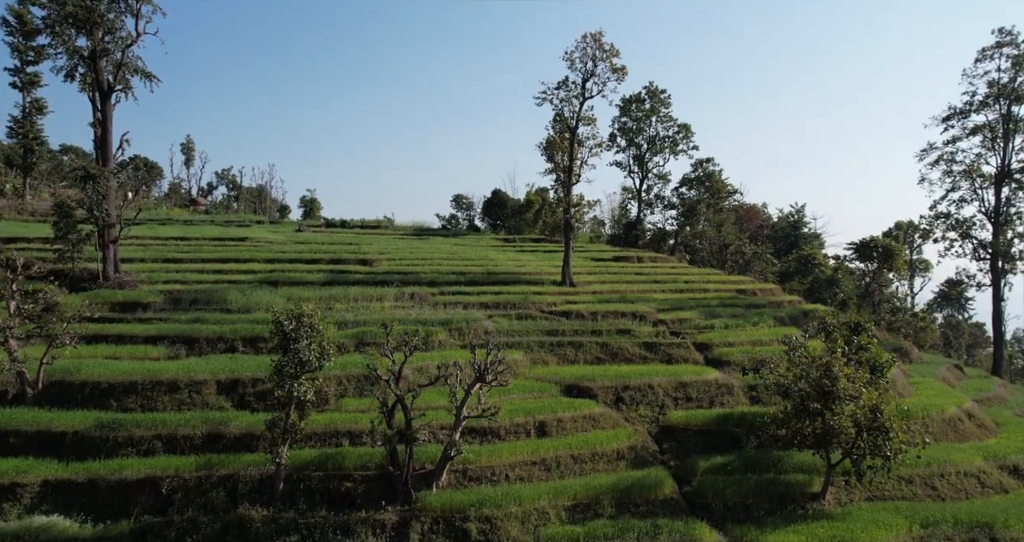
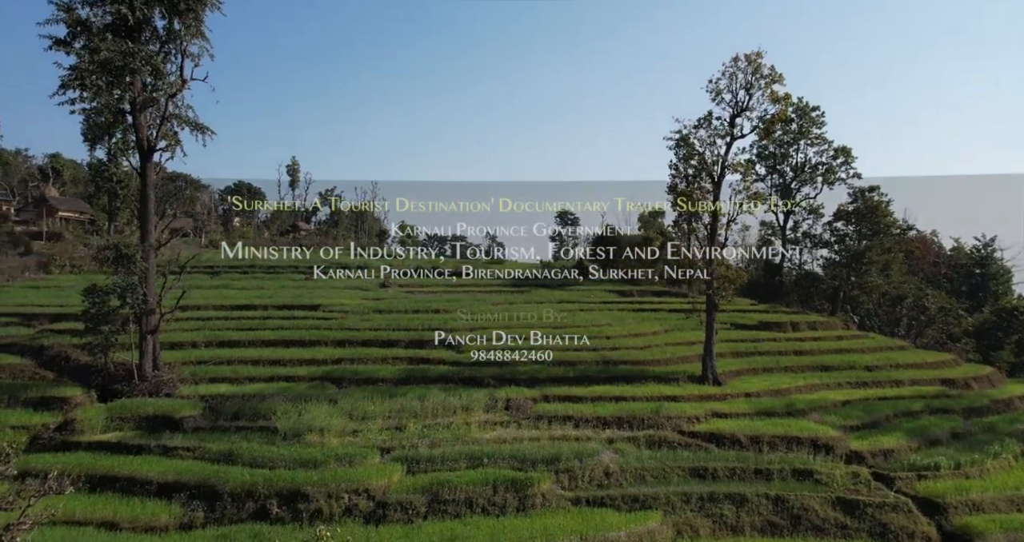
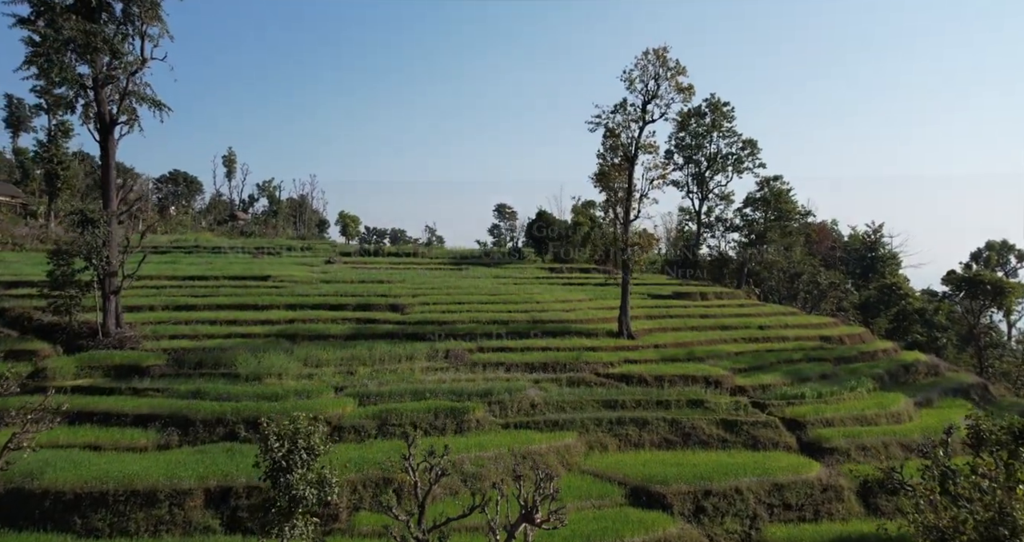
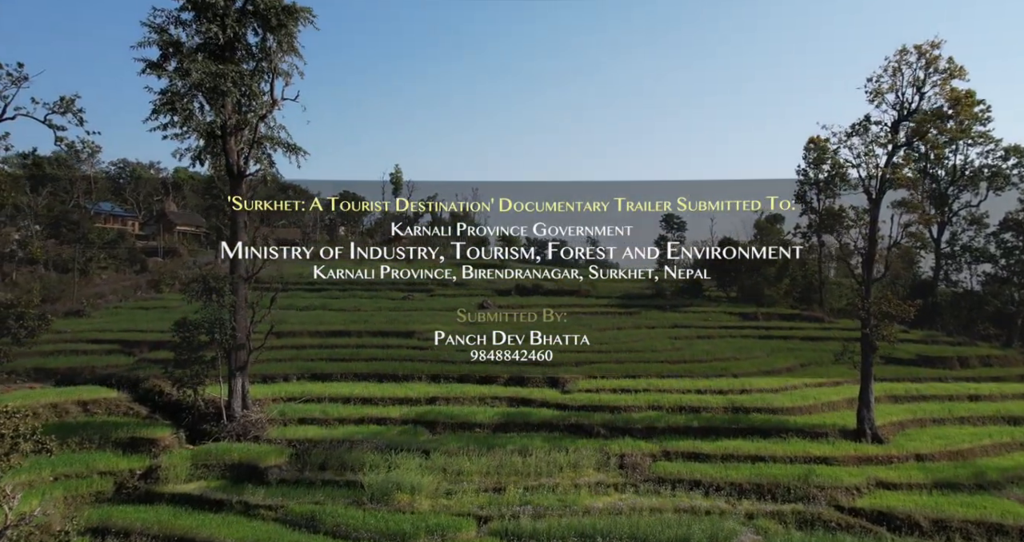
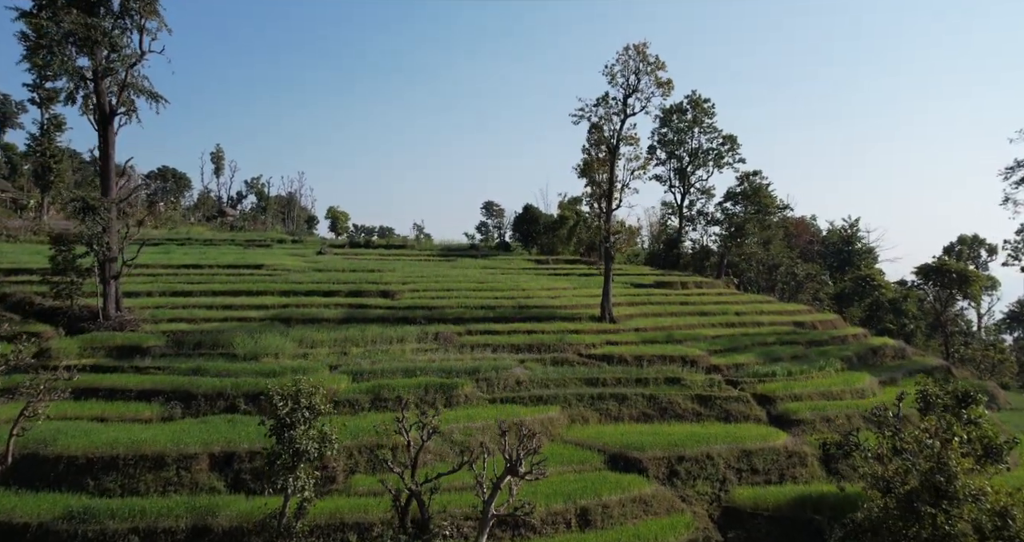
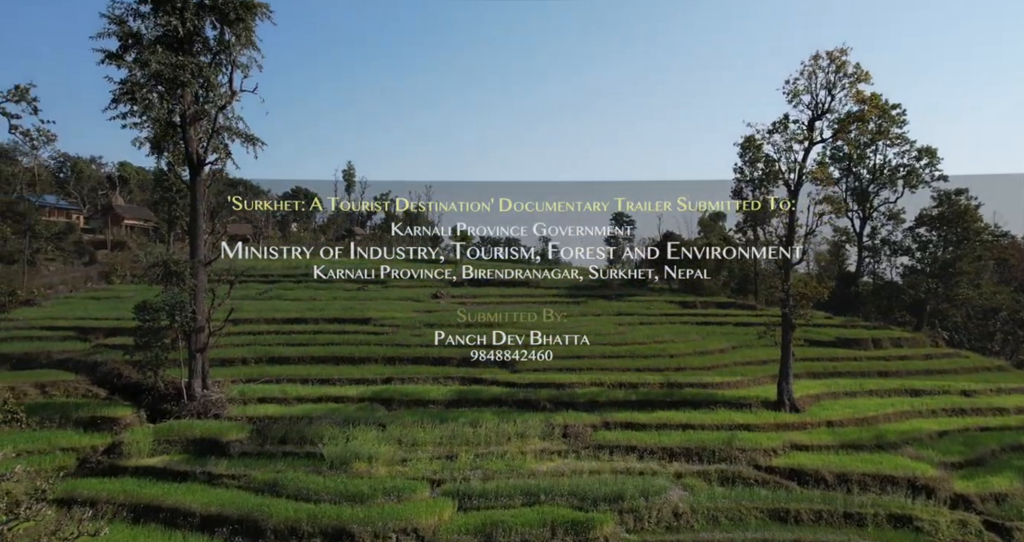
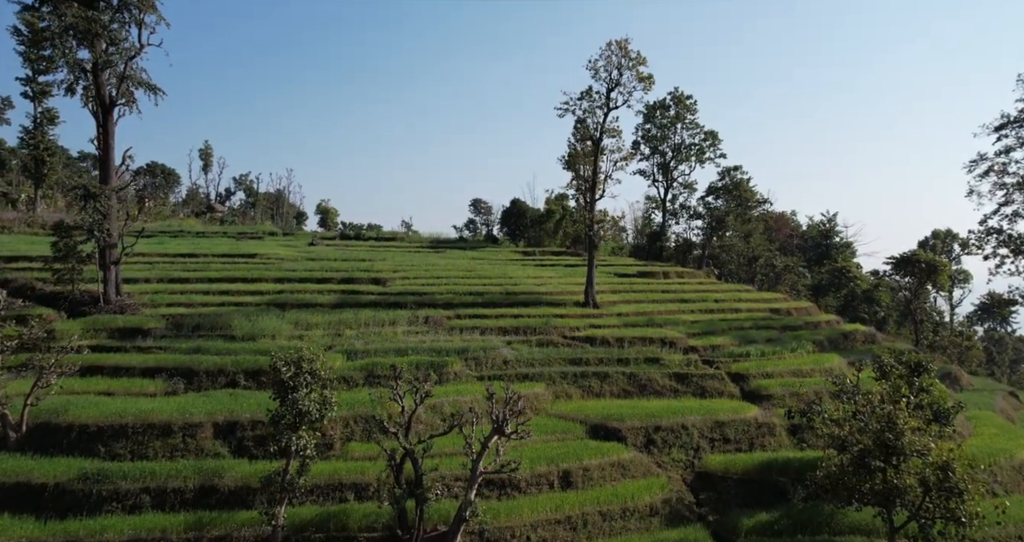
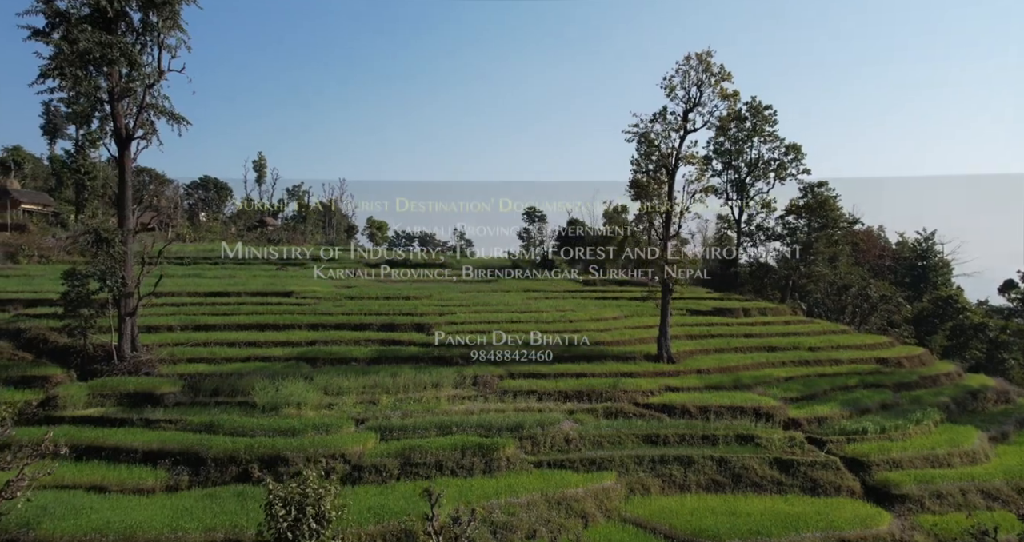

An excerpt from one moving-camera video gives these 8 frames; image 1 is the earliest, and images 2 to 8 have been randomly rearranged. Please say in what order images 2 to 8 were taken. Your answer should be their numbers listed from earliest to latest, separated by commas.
7, 5, 3, 8, 2, 6, 4
